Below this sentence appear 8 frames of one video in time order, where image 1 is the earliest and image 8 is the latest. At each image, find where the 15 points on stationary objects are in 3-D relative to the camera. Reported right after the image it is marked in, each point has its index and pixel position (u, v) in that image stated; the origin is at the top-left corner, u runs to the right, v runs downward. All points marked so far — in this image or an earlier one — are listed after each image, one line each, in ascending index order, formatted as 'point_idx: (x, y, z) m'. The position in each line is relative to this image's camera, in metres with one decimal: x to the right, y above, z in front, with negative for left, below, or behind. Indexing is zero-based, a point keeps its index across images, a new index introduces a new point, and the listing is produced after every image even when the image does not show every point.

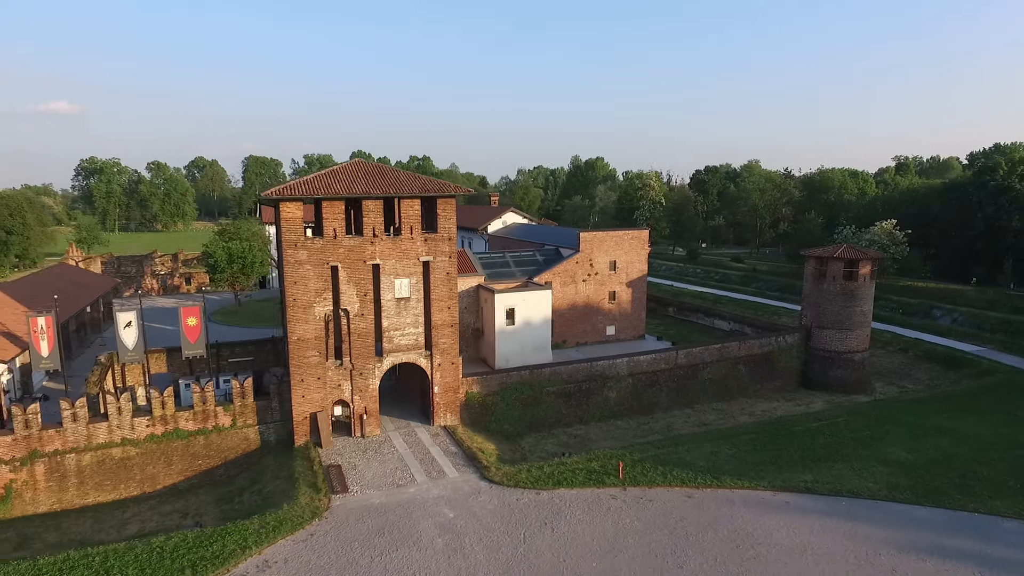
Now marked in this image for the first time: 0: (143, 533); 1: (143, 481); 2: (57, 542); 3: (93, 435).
0: (-10.7, -7.1, +17.7) m
1: (-11.9, -6.3, +19.8) m
2: (-12.8, -7.2, +17.2) m
3: (-13.1, -4.6, +19.1) m
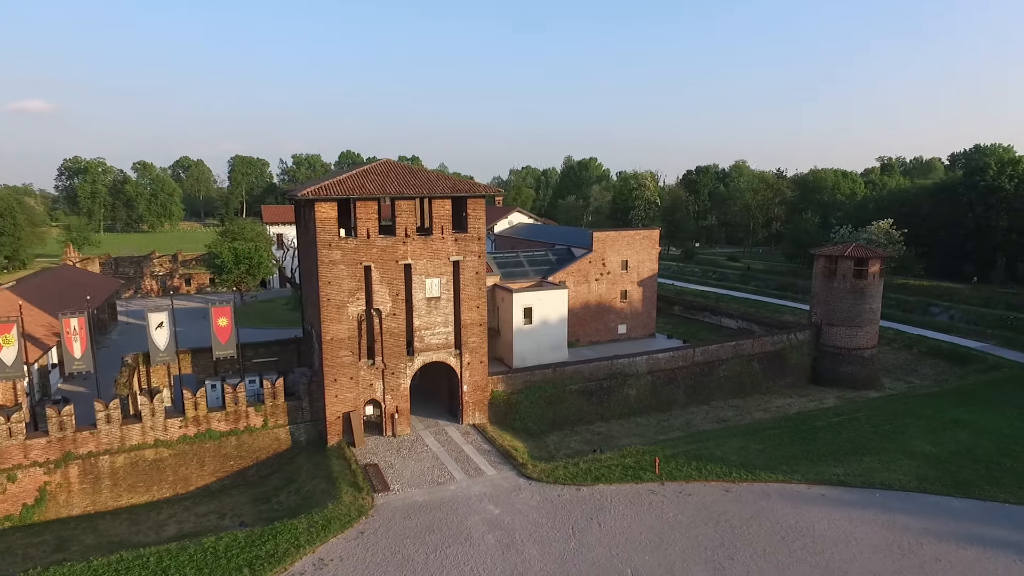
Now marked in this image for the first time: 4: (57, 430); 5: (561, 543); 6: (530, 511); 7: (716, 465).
0: (-9.5, -7.1, +17.7) m
1: (-10.8, -6.3, +19.7) m
2: (-11.7, -7.2, +17.2) m
3: (-12.0, -4.6, +19.1) m
4: (-13.5, -4.2, +18.2) m
5: (+1.2, -6.1, +14.7) m
6: (+0.5, -5.9, +16.3) m
7: (+6.3, -5.4, +18.7) m
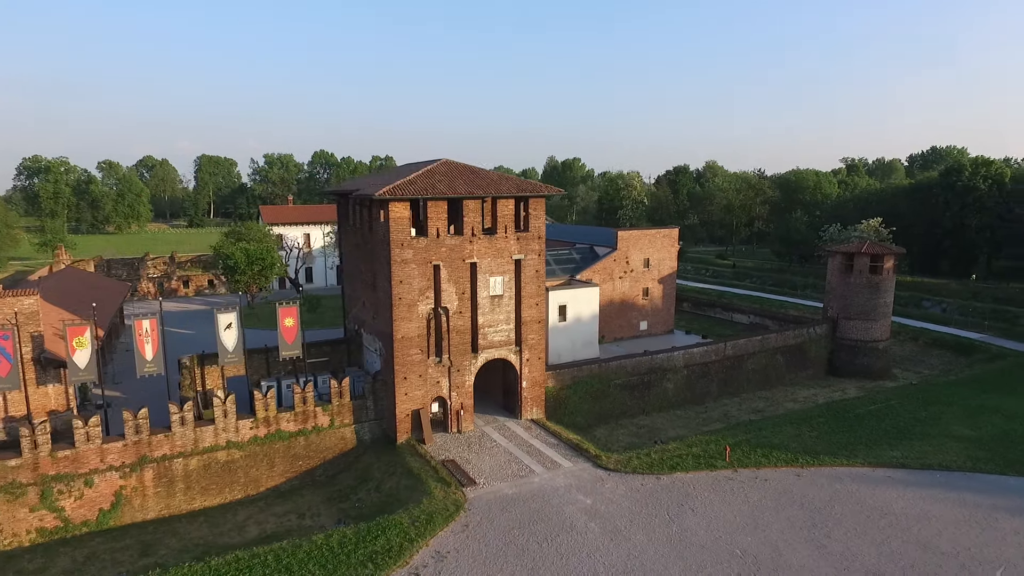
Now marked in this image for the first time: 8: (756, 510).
0: (-7.1, -7.1, +17.7) m
1: (-8.5, -6.3, +19.6) m
2: (-9.2, -7.2, +17.0) m
3: (-9.6, -4.7, +18.9) m
4: (-11.1, -4.3, +18.0) m
5: (+3.8, -6.0, +15.3) m
6: (+3.0, -5.8, +16.8) m
7: (+8.6, -5.2, +19.6) m
8: (+6.4, -5.9, +16.1) m
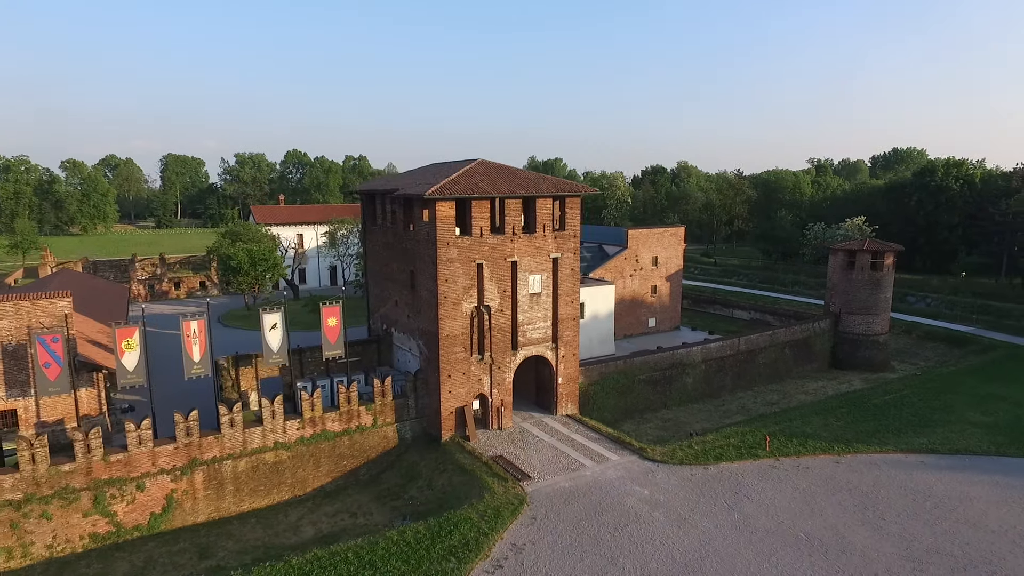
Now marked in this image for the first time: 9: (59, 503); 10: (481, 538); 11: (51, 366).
0: (-5.4, -7.1, +17.7) m
1: (-7.0, -6.3, +19.6) m
2: (-7.5, -7.2, +16.9) m
3: (-8.1, -4.7, +18.8) m
4: (-9.5, -4.3, +17.8) m
5: (+5.6, -5.9, +15.9) m
6: (+4.6, -5.7, +17.4) m
7: (+10.2, -5.1, +20.4) m
8: (+8.1, -5.7, +16.8) m
9: (-12.0, -5.7, +16.2) m
10: (-0.7, -6.1, +14.8) m
11: (-12.5, -2.1, +16.6) m
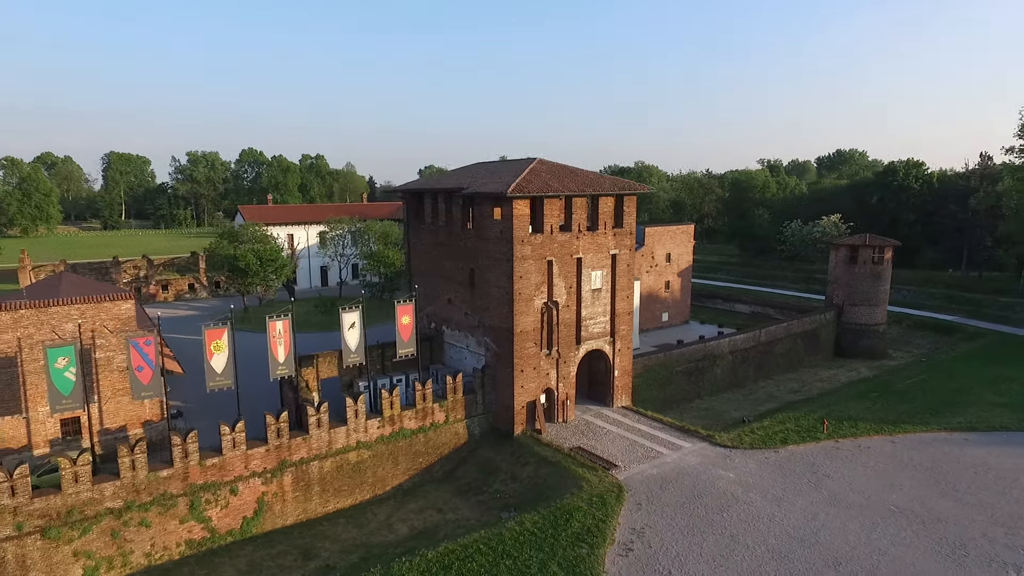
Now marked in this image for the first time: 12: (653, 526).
0: (-2.7, -7.0, +17.8) m
1: (-4.4, -6.2, +19.5) m
2: (-4.7, -7.2, +16.9) m
3: (-5.5, -4.6, +18.7) m
4: (-6.8, -4.3, +17.5) m
5: (+8.4, -5.7, +16.9) m
6: (+7.4, -5.5, +18.3) m
7: (+12.6, -4.8, +21.9) m
8: (+10.9, -5.5, +18.1) m
9: (-9.2, -5.7, +15.8) m
10: (+2.2, -5.9, +15.4) m
11: (-9.7, -2.2, +16.1) m
12: (+3.5, -6.0, +15.4) m
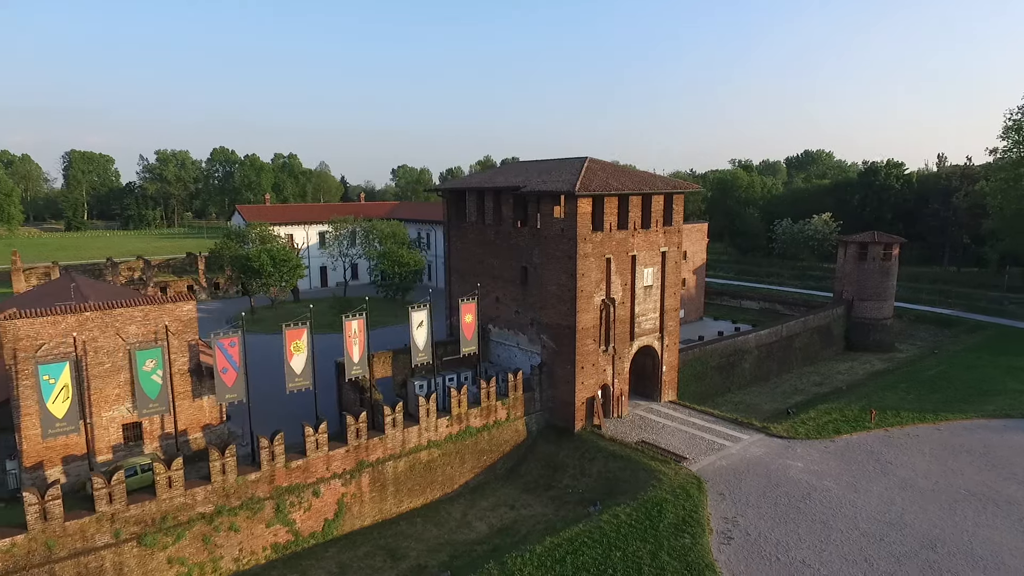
0: (-0.4, -7.0, +17.9) m
1: (-2.2, -6.2, +19.5) m
2: (-2.3, -7.1, +16.8) m
3: (-3.2, -4.6, +18.6) m
4: (-4.5, -4.3, +17.4) m
5: (+10.7, -5.5, +17.6) m
6: (+9.6, -5.4, +18.9) m
7: (+14.6, -4.6, +22.7) m
8: (+13.2, -5.3, +18.9) m
9: (-6.8, -5.7, +15.5) m
10: (+4.6, -5.8, +15.7) m
11: (-7.3, -2.2, +15.8) m
12: (+6.0, -5.9, +15.8) m
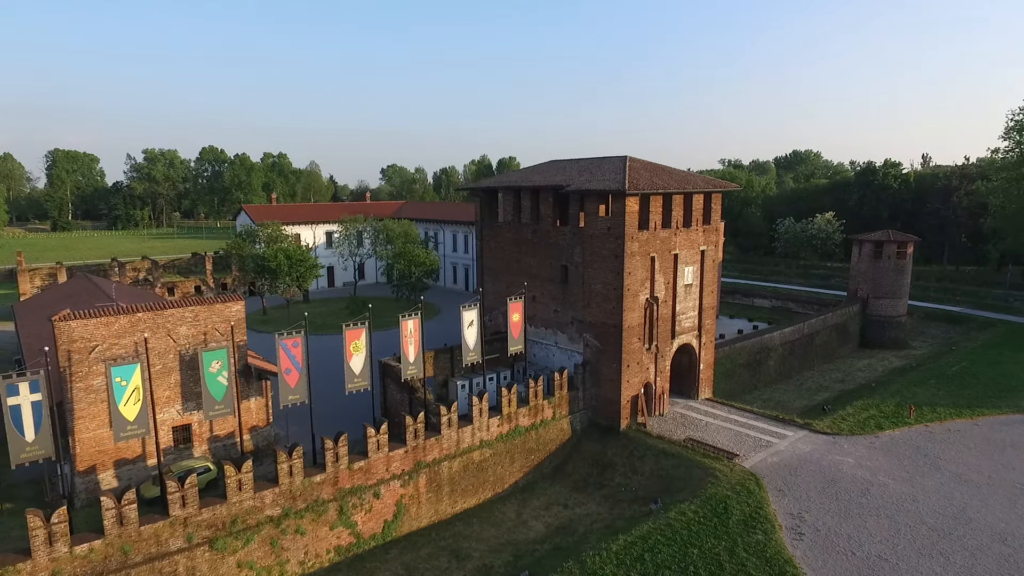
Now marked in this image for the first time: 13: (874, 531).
0: (+1.3, -6.9, +17.8) m
1: (-0.5, -6.2, +19.4) m
2: (-0.6, -7.1, +16.7) m
3: (-1.6, -4.6, +18.5) m
4: (-2.8, -4.2, +17.2) m
5: (+12.4, -5.4, +17.8) m
6: (+11.3, -5.3, +19.1) m
7: (+16.2, -4.5, +23.0) m
8: (+14.8, -5.2, +19.1) m
9: (-5.0, -5.7, +15.3) m
10: (+6.3, -5.8, +15.8) m
11: (-5.6, -2.2, +15.6) m
12: (+7.7, -5.8, +15.9) m
13: (+8.8, -5.9, +14.8) m
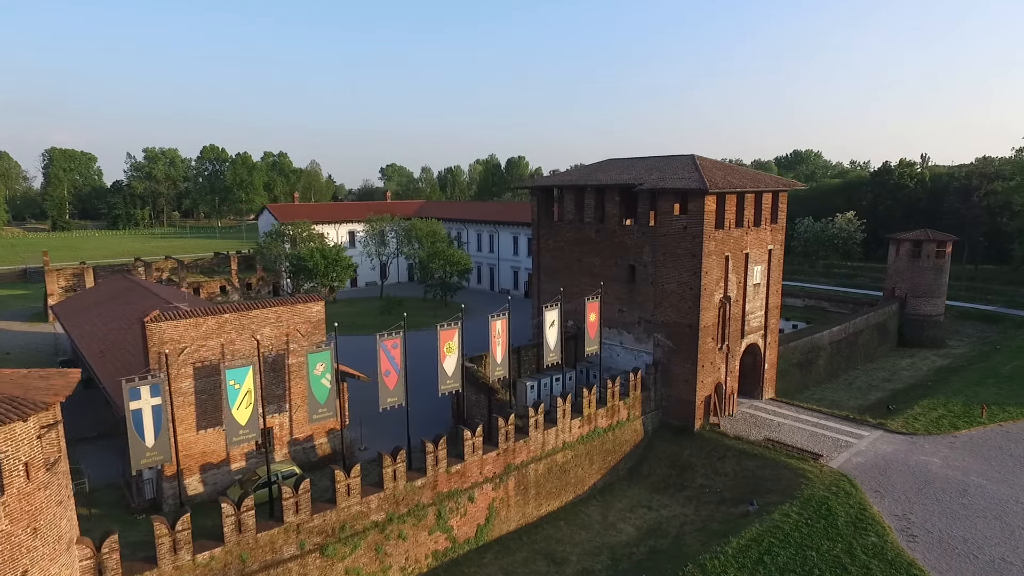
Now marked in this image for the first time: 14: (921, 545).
0: (+3.9, -6.9, +17.5) m
1: (+2.0, -6.1, +19.1) m
2: (+2.0, -7.1, +16.5) m
3: (+1.0, -4.5, +18.2) m
4: (-0.3, -4.2, +16.9) m
5: (+15.0, -5.4, +17.7) m
6: (+13.8, -5.2, +19.0) m
7: (+18.7, -4.5, +23.0) m
8: (+17.3, -5.2, +19.0) m
9: (-2.4, -5.7, +15.0) m
10: (+8.9, -5.7, +15.6) m
11: (-3.0, -2.1, +15.2) m
12: (+10.3, -5.8, +15.7) m
13: (+11.4, -5.9, +14.6) m
14: (+9.4, -6.0, +14.2) m
